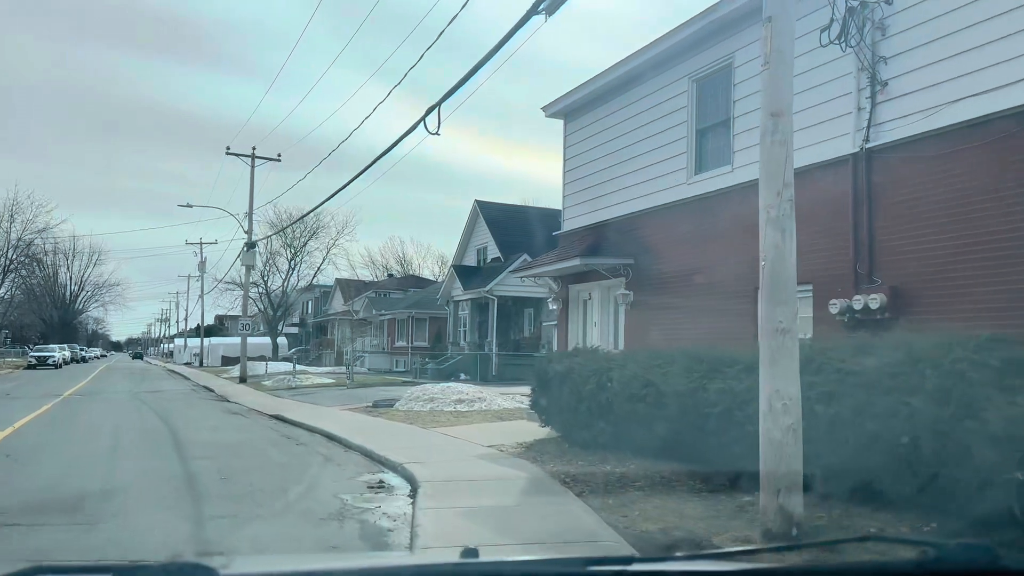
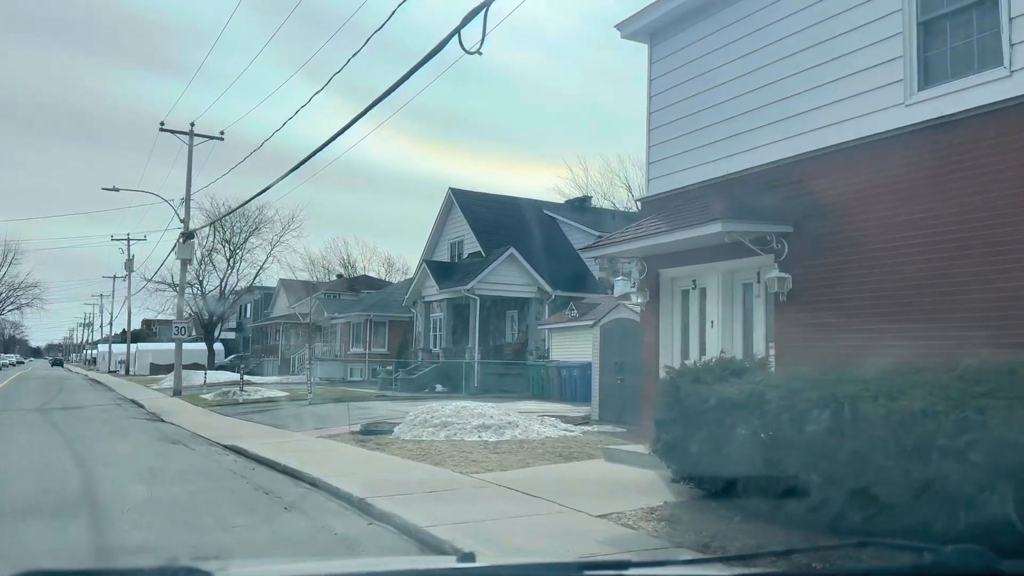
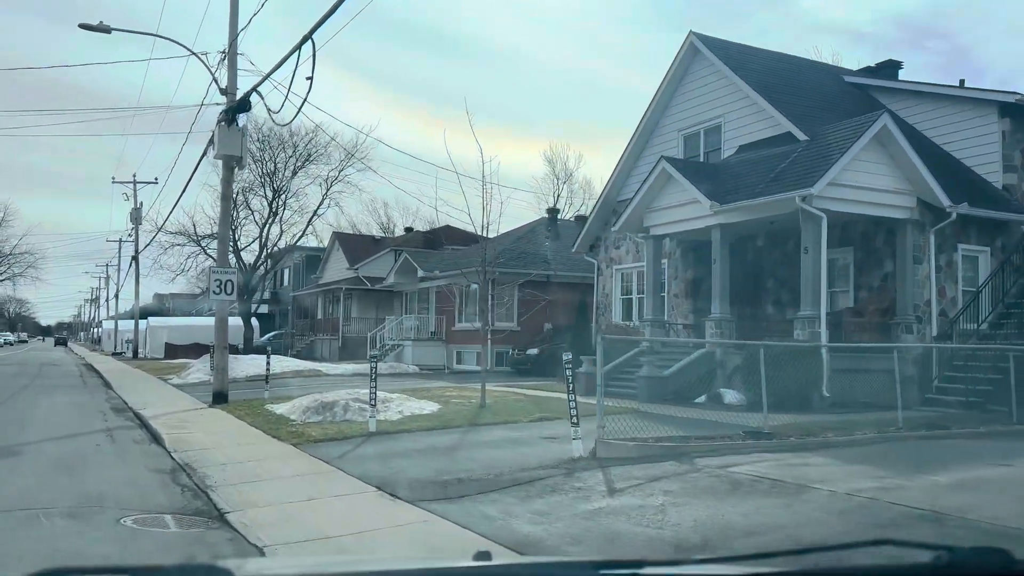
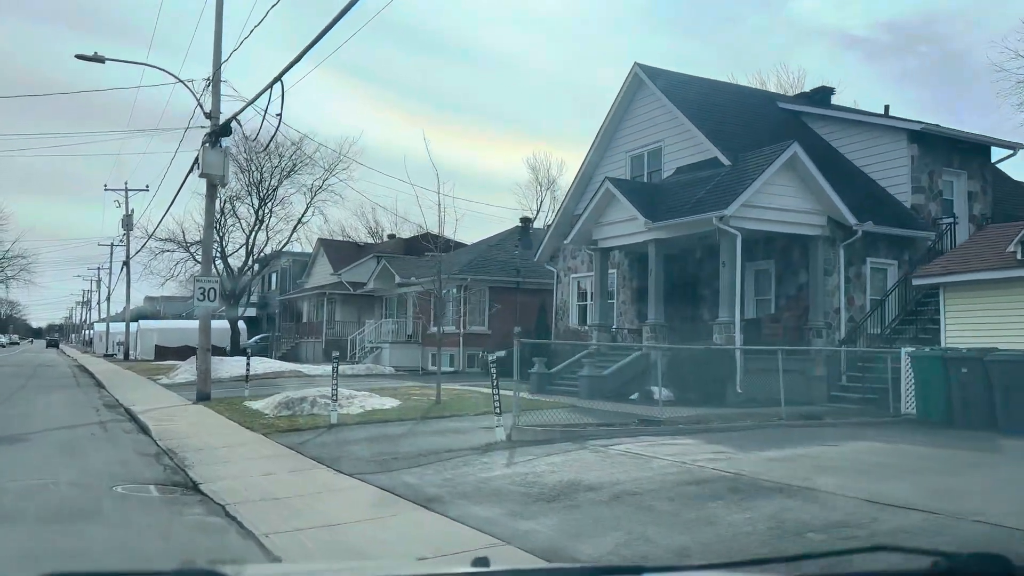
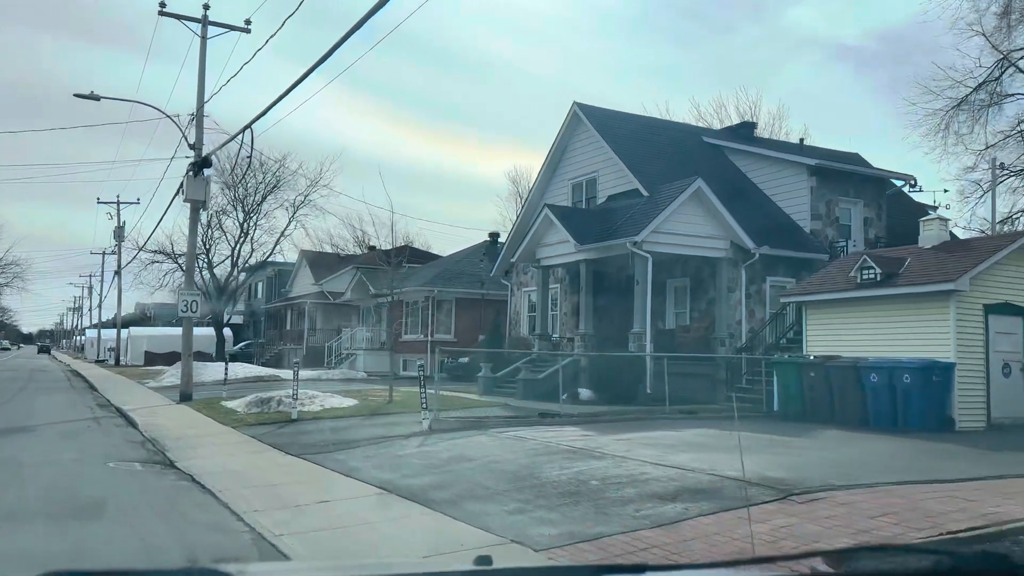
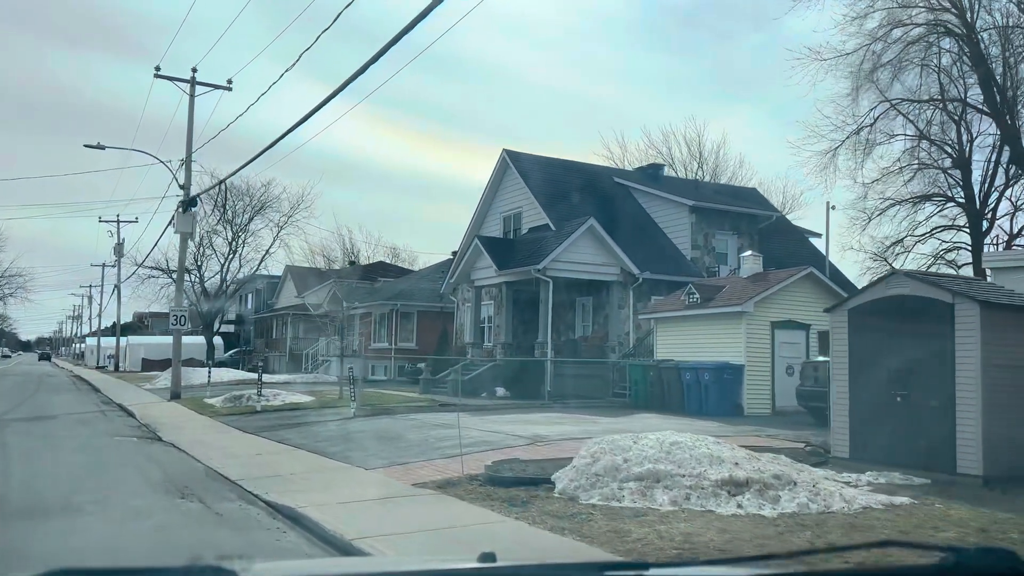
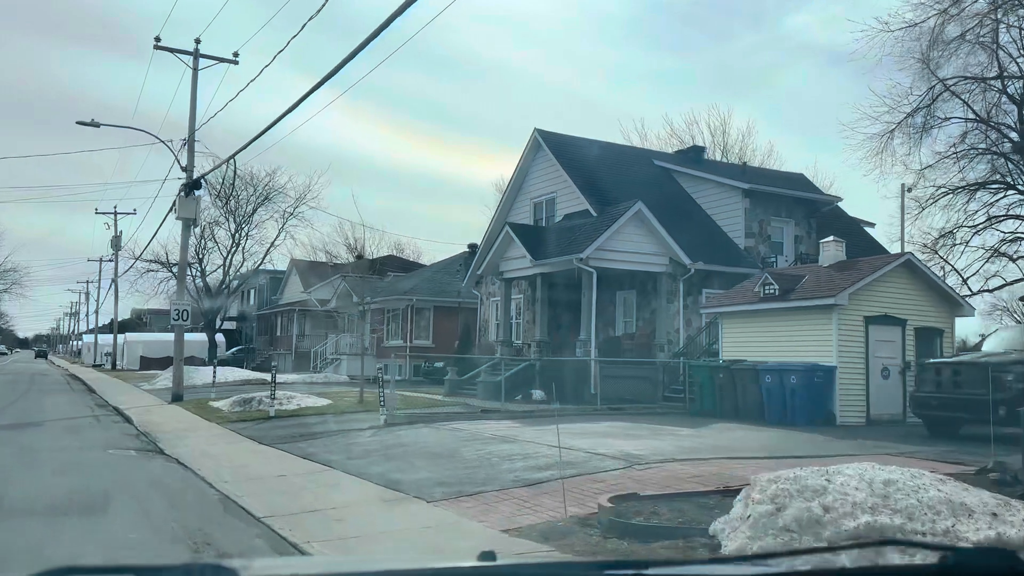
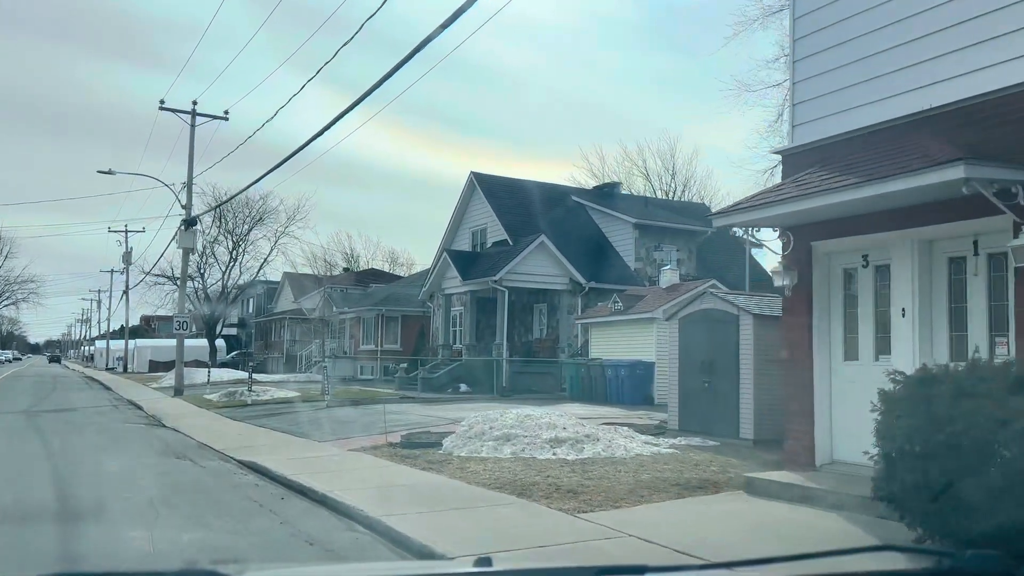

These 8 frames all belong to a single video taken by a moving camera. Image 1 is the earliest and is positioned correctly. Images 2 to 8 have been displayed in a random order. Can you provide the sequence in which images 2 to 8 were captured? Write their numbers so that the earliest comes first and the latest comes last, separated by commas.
2, 8, 6, 7, 5, 4, 3
